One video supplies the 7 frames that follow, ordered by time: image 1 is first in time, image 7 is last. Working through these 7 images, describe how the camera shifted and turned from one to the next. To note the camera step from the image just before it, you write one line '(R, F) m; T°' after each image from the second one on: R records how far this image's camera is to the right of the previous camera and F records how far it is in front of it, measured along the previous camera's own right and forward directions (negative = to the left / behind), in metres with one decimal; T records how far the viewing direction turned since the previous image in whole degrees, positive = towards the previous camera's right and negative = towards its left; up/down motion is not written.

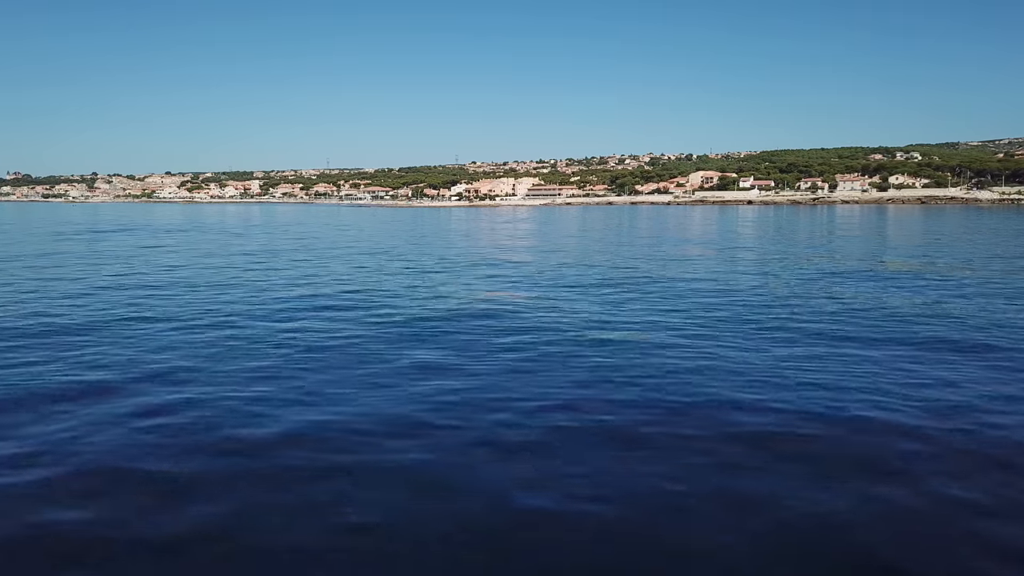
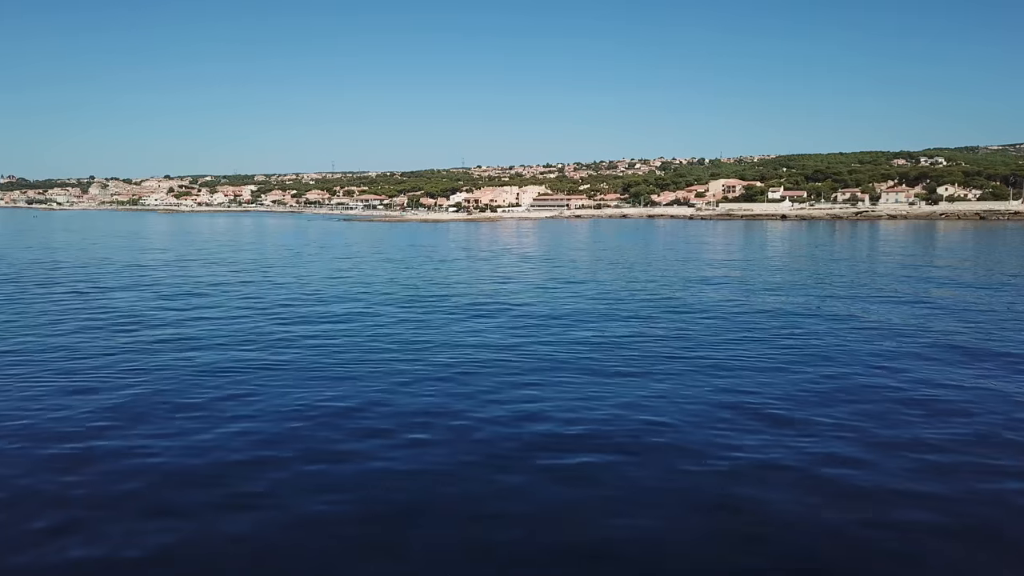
(+0.3, +9.1) m; 0°
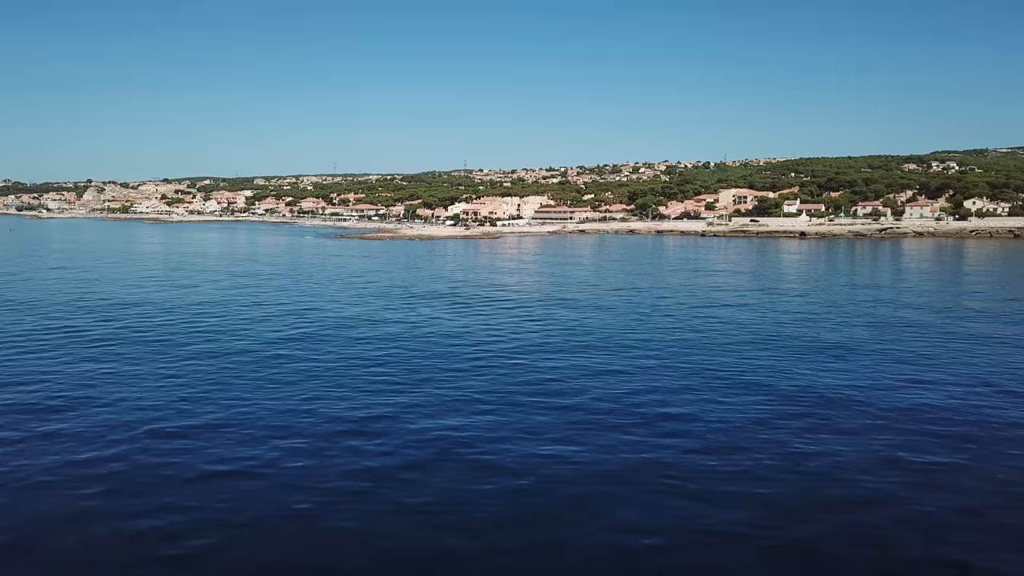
(+0.1, +4.6) m; 0°
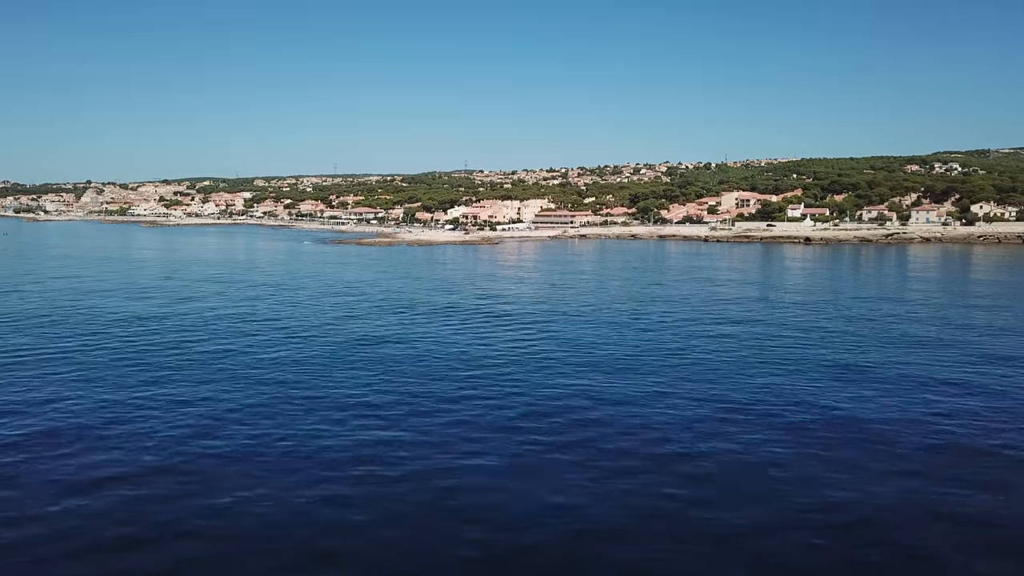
(0.0, +1.1) m; 0°
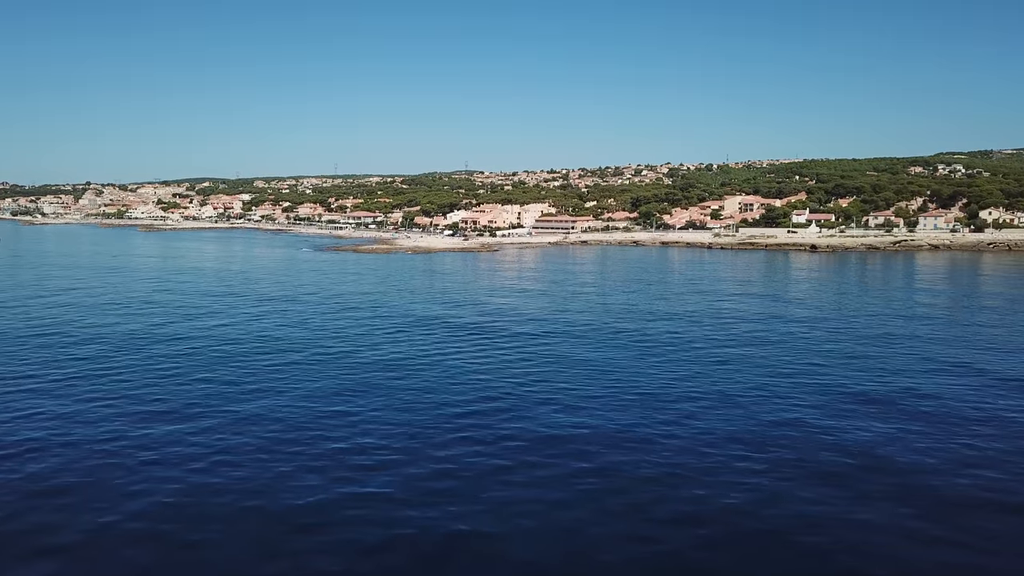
(0.0, +1.4) m; 0°
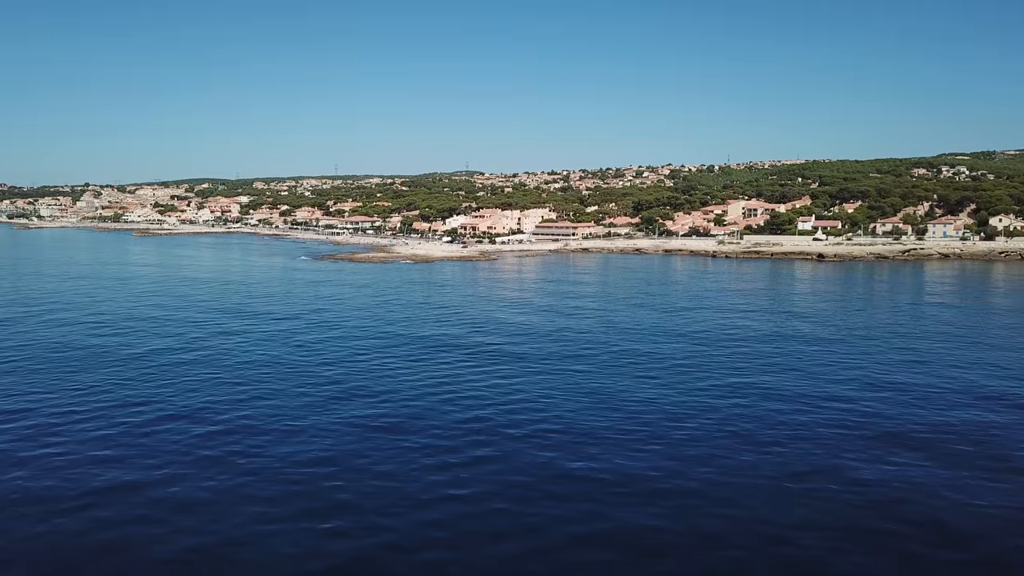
(+0.1, +1.7) m; 0°
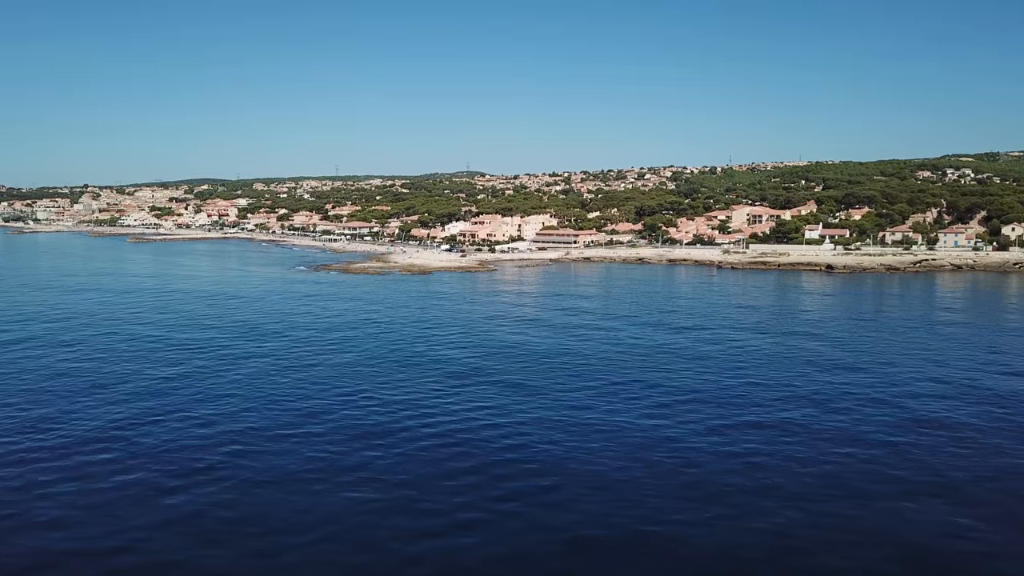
(+0.1, +1.9) m; 0°
